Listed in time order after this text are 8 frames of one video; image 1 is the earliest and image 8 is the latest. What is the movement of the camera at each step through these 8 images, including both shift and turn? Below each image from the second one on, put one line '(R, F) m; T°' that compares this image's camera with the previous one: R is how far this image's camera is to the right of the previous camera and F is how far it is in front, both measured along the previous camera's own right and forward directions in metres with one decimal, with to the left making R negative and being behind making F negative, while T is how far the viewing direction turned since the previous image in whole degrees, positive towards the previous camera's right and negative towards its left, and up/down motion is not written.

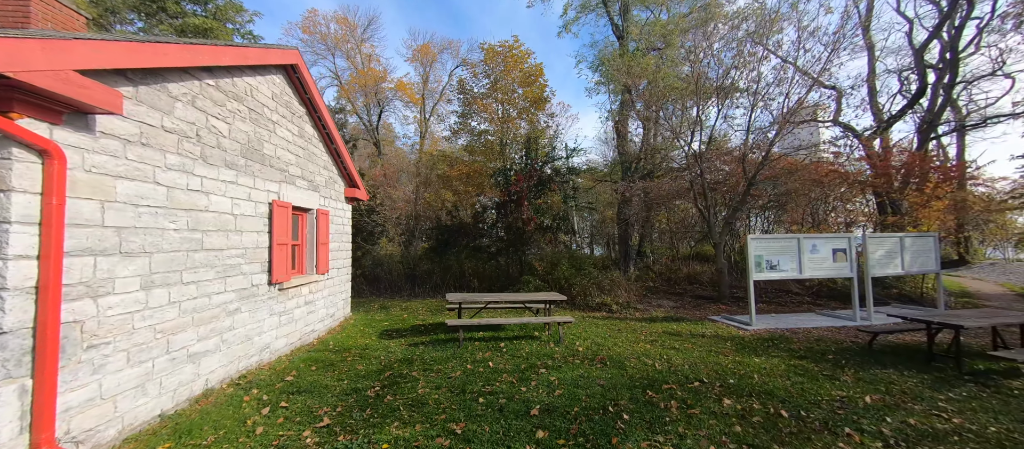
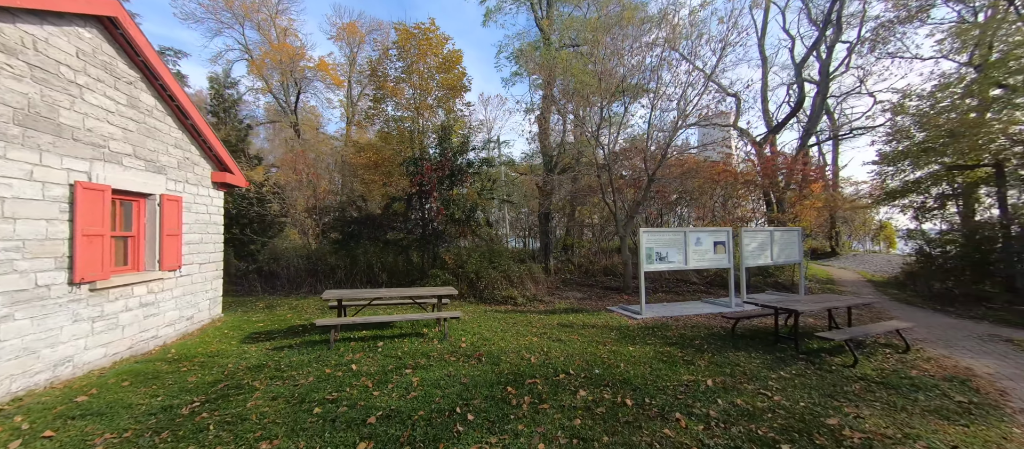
(+0.9, +0.2) m; +9°
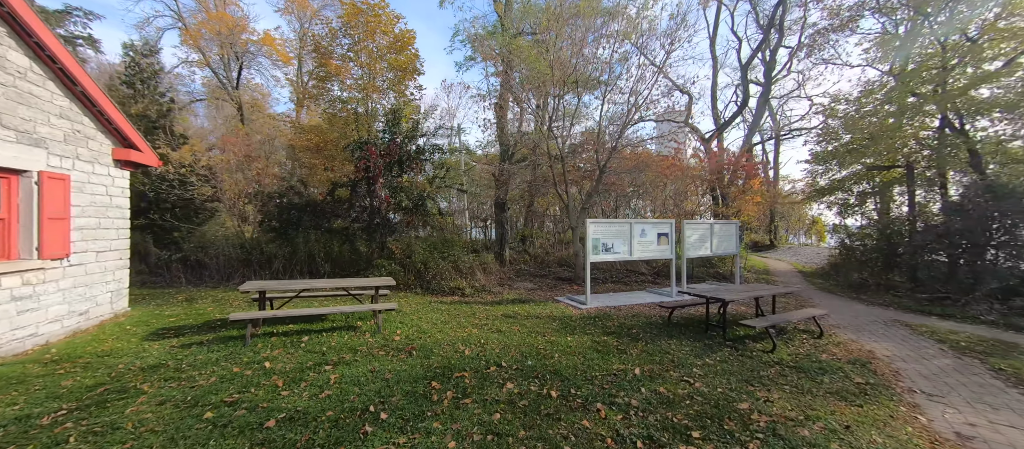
(+0.4, +0.2) m; +5°
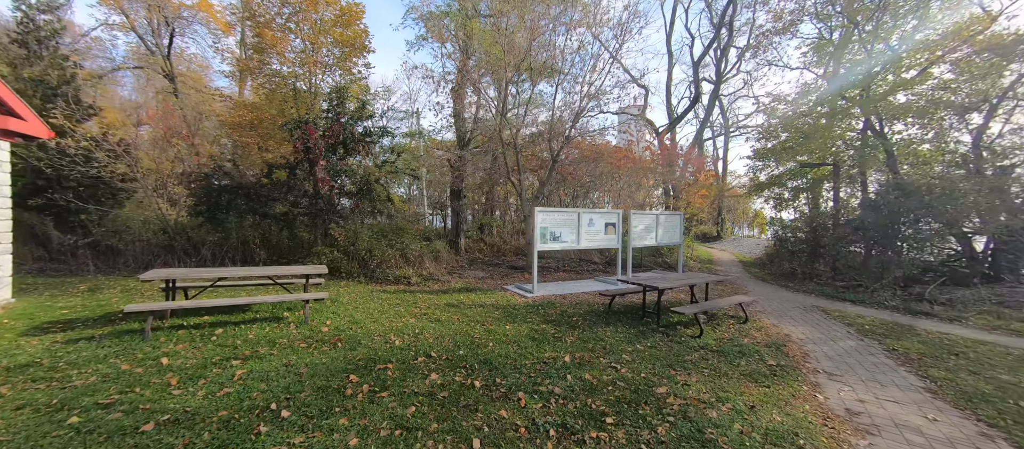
(+0.4, +0.1) m; +5°
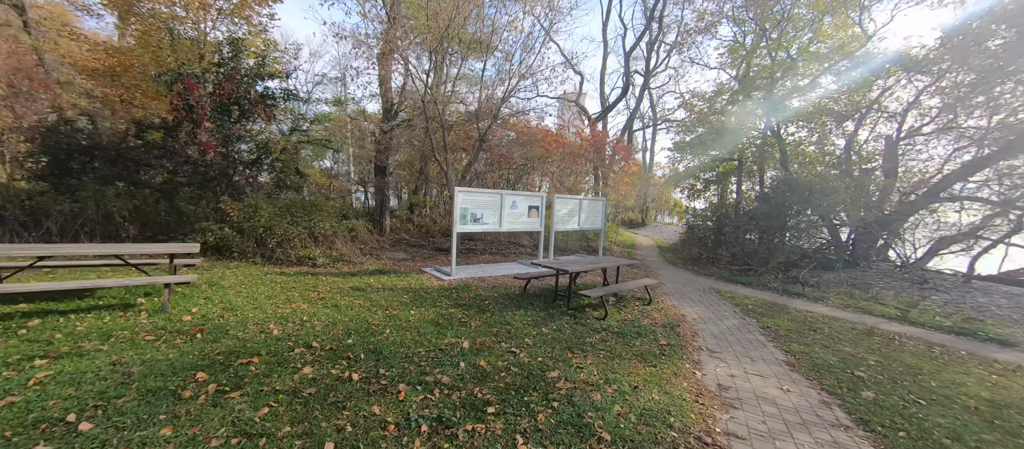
(+0.4, +0.2) m; +9°
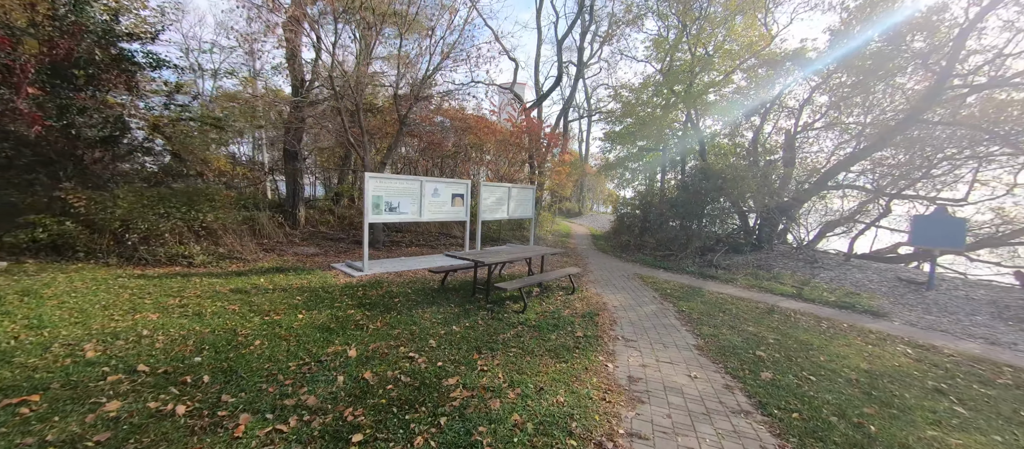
(+0.4, +0.4) m; +9°
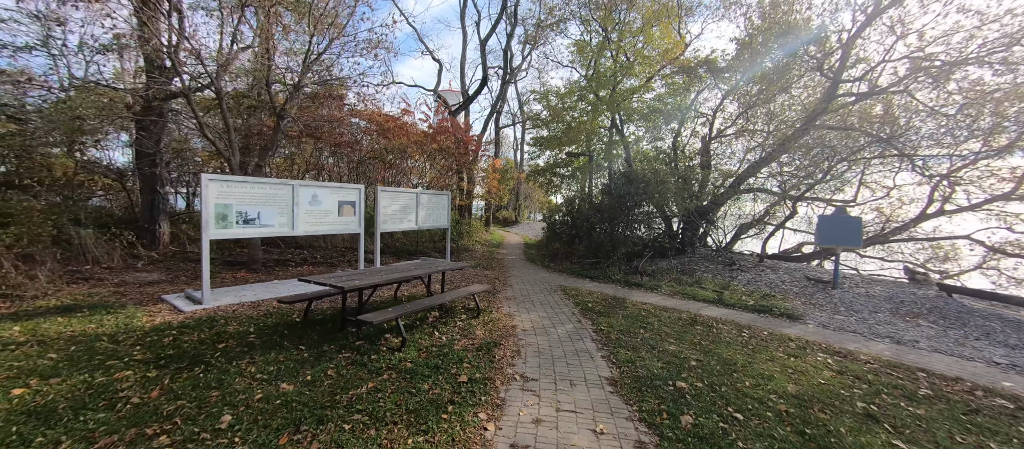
(+0.8, +0.9) m; +9°
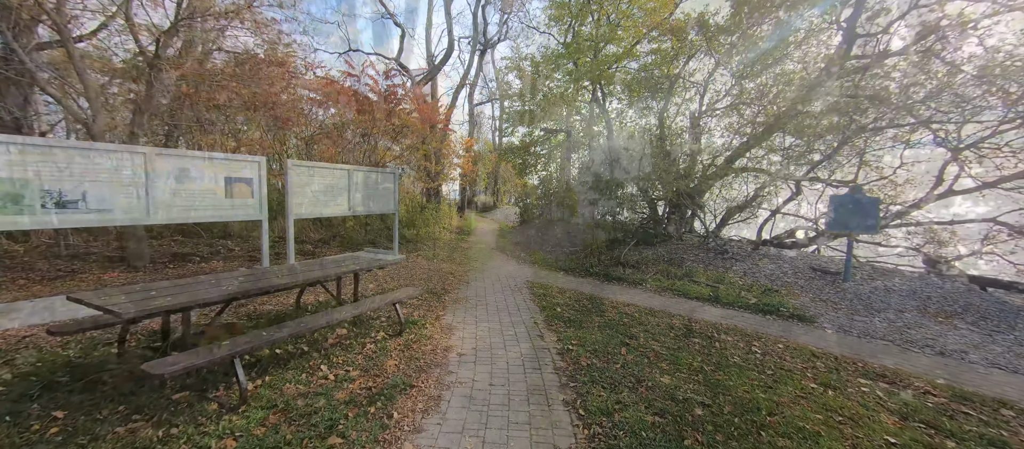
(+0.5, +1.4) m; +2°
